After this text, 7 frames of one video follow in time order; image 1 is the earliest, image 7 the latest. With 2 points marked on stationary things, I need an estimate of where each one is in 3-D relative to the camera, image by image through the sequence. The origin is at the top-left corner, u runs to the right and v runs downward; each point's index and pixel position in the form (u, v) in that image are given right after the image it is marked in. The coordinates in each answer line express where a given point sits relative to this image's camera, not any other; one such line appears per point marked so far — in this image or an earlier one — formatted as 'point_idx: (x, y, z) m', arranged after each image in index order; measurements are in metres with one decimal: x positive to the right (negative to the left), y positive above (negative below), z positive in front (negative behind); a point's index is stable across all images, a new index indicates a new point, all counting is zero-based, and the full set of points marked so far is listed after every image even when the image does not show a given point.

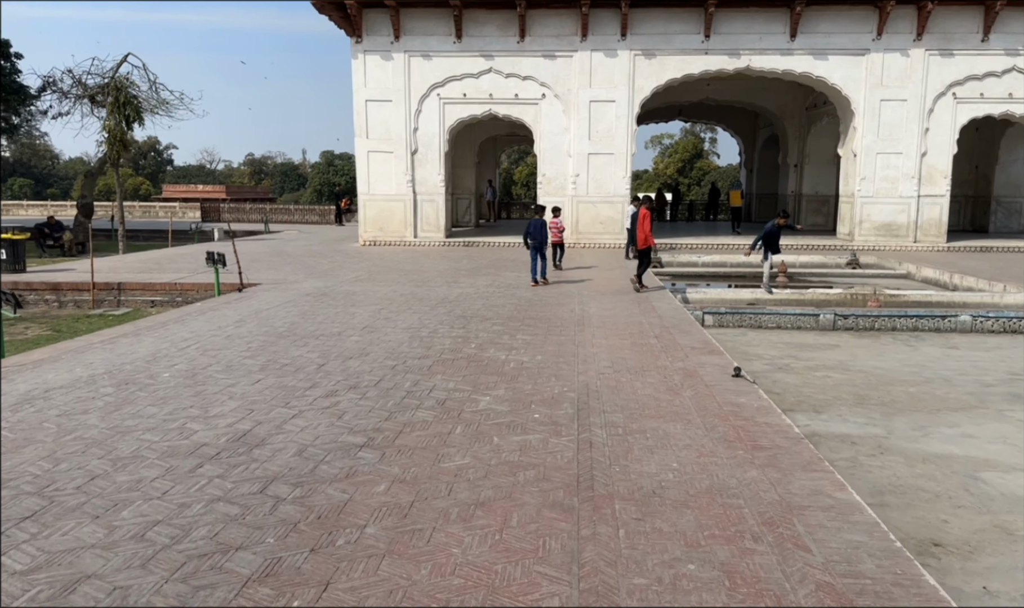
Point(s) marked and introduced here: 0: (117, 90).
0: (-9.4, +5.1, +18.5) m
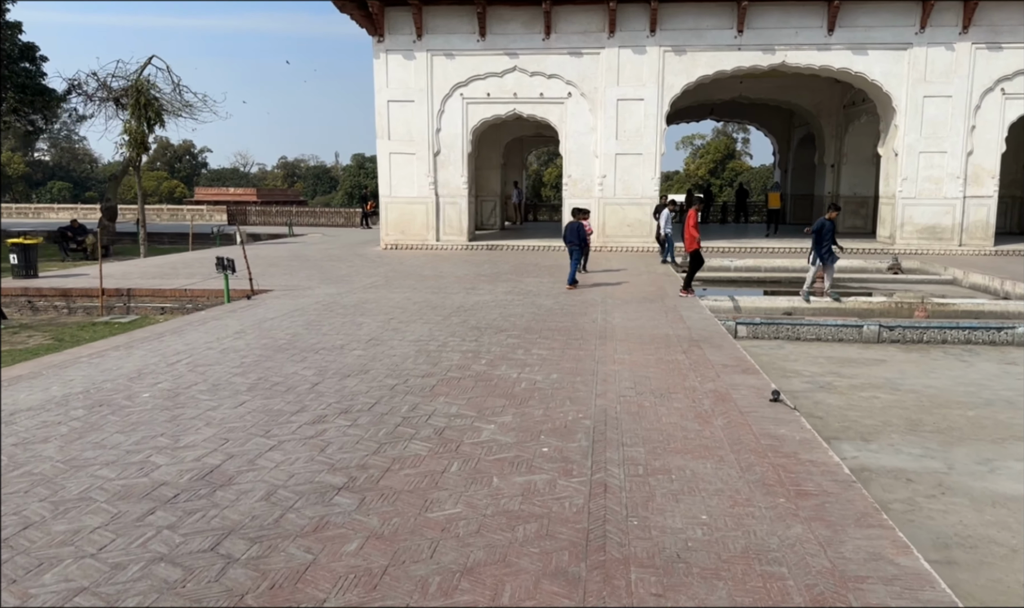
0: (-8.8, +5.0, +18.3) m
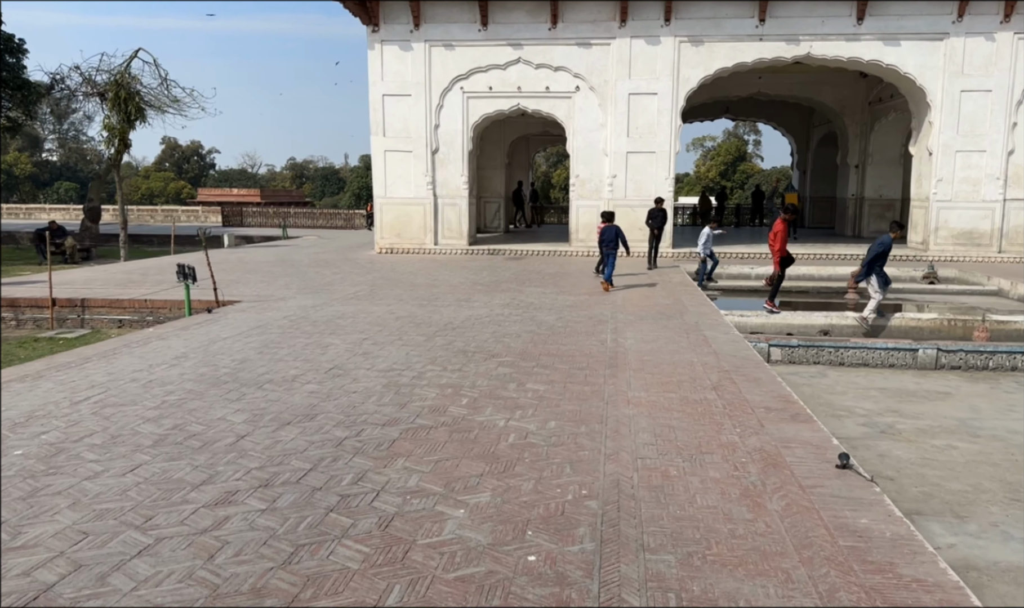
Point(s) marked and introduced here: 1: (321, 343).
0: (-8.7, +4.9, +17.2) m
1: (-1.7, -0.3, +6.7) m
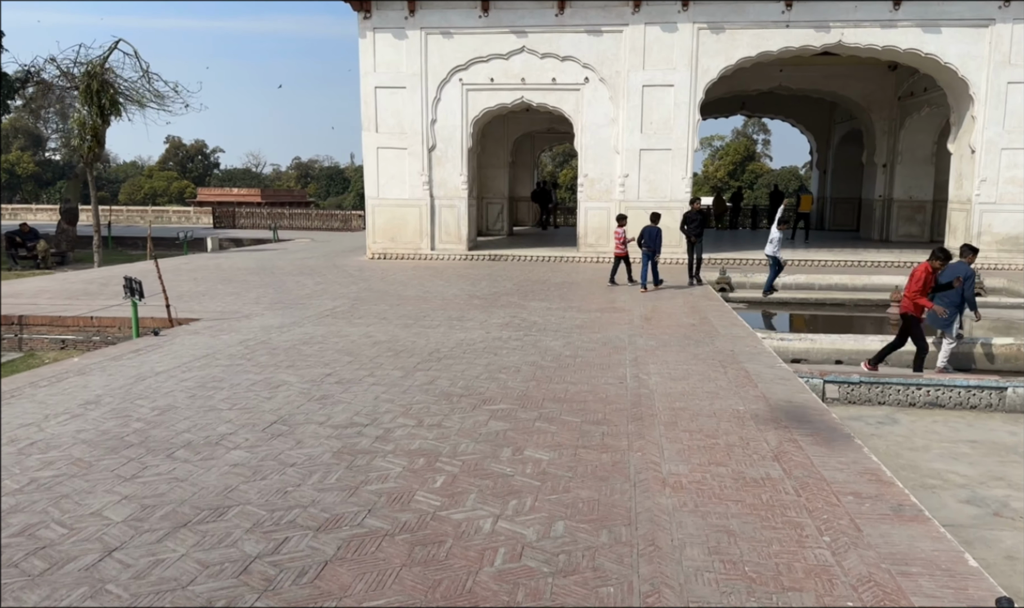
0: (-8.7, +4.7, +16.0) m
1: (-1.7, -0.5, +5.4) m
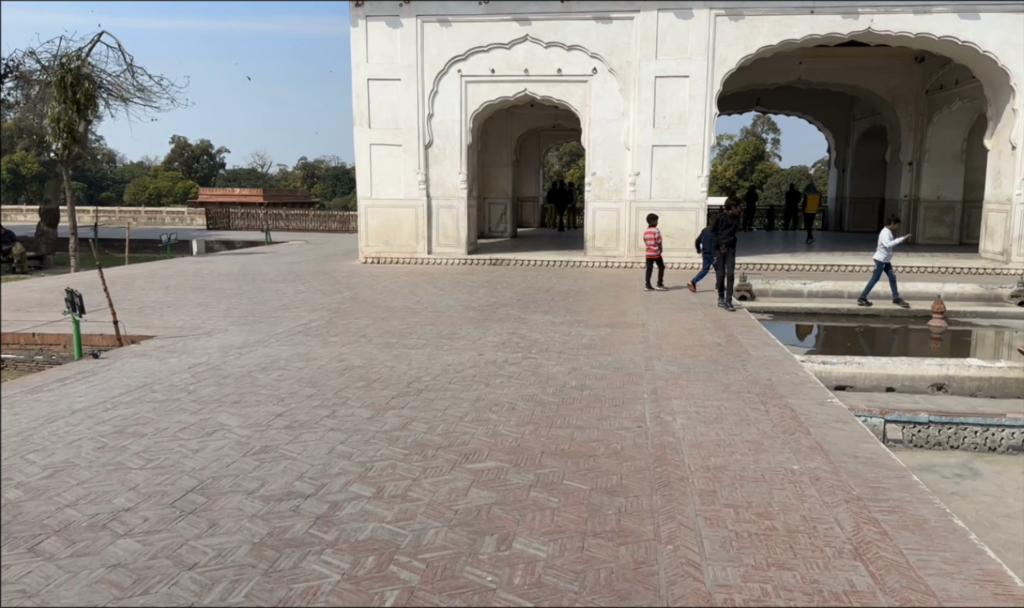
0: (-8.6, +4.5, +15.0) m
1: (-1.7, -0.7, +4.4) m
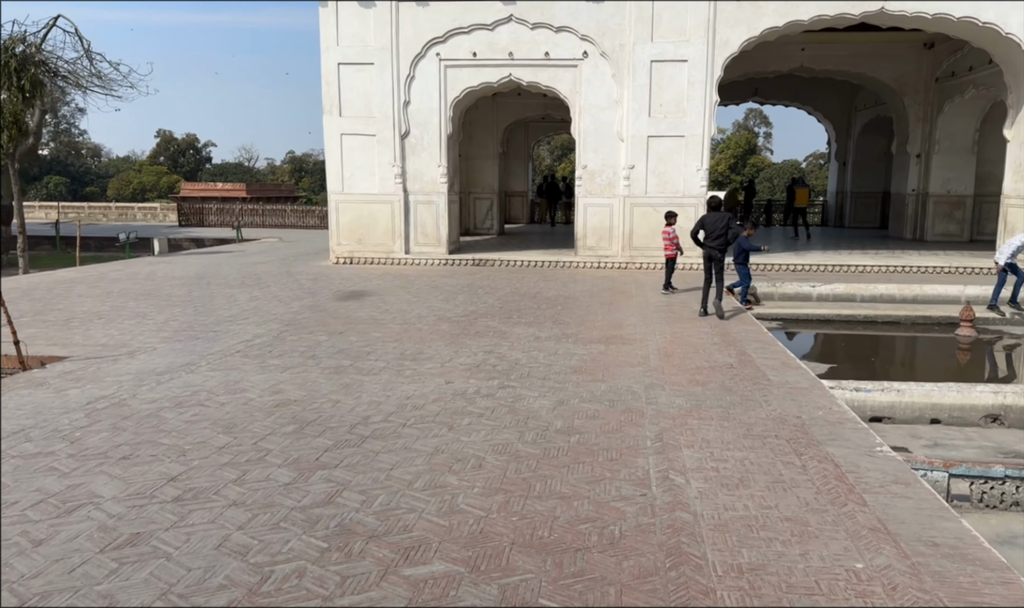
0: (-8.9, +4.5, +13.8) m
1: (-1.9, -0.8, +3.3) m
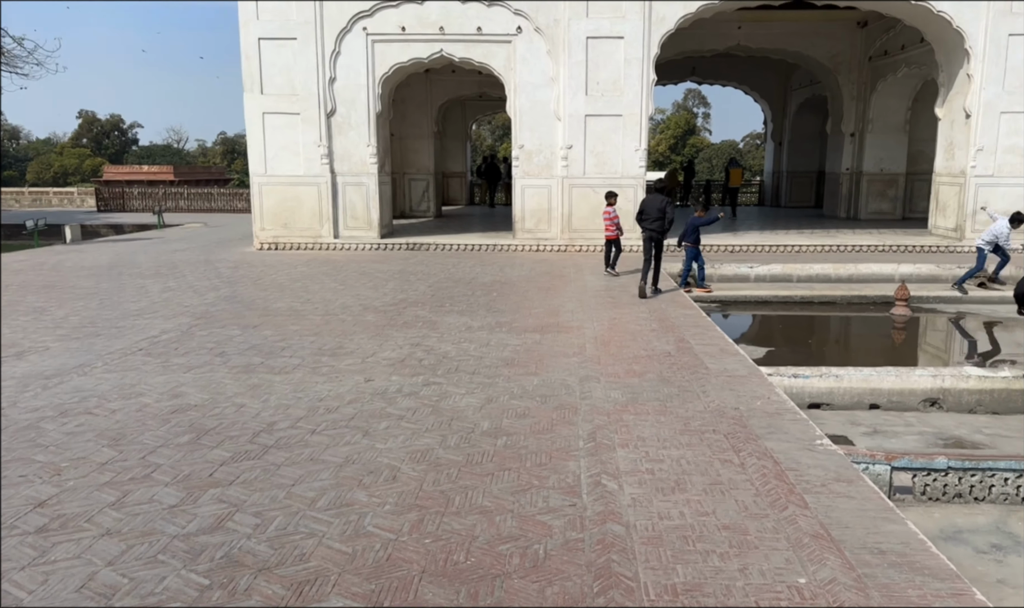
0: (-10.0, +4.6, +12.7) m
1: (-2.2, -0.8, +2.8) m
